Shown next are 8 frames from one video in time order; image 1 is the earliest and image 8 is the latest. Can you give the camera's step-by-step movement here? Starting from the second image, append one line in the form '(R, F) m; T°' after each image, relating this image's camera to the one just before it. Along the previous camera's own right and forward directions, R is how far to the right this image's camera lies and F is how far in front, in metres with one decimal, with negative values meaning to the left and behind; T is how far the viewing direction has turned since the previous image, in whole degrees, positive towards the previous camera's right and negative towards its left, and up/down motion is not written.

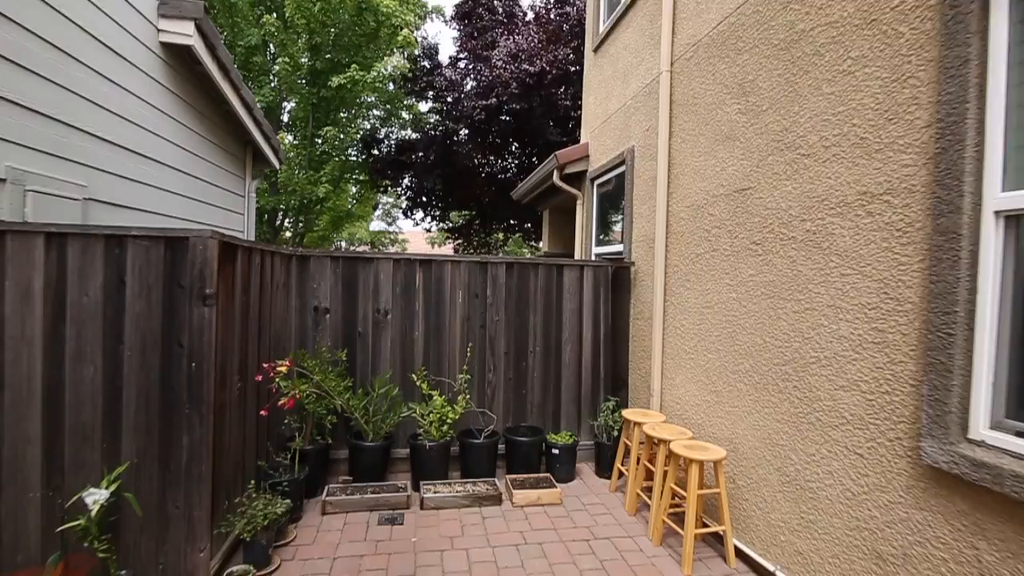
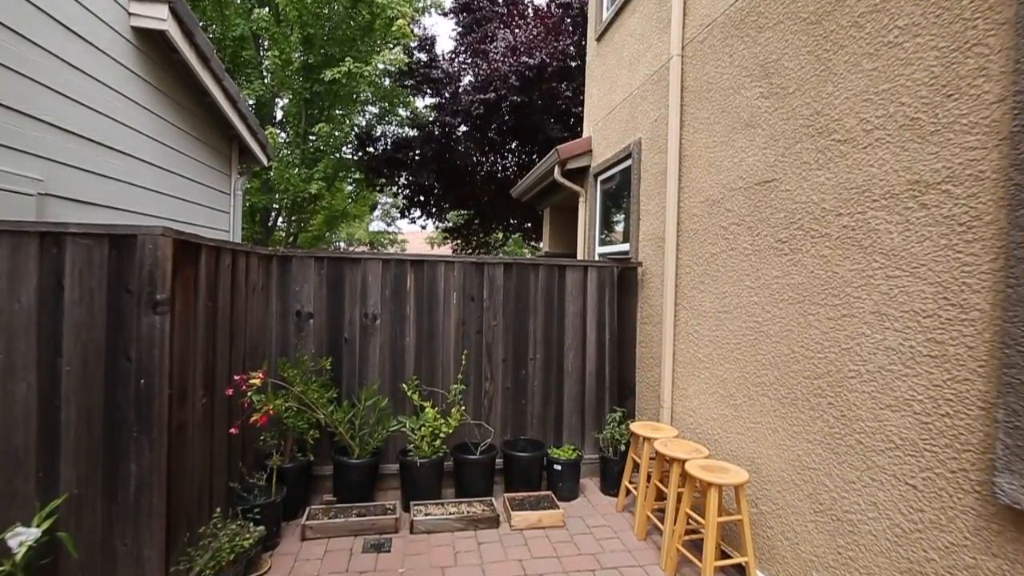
(0.0, +0.3) m; 0°
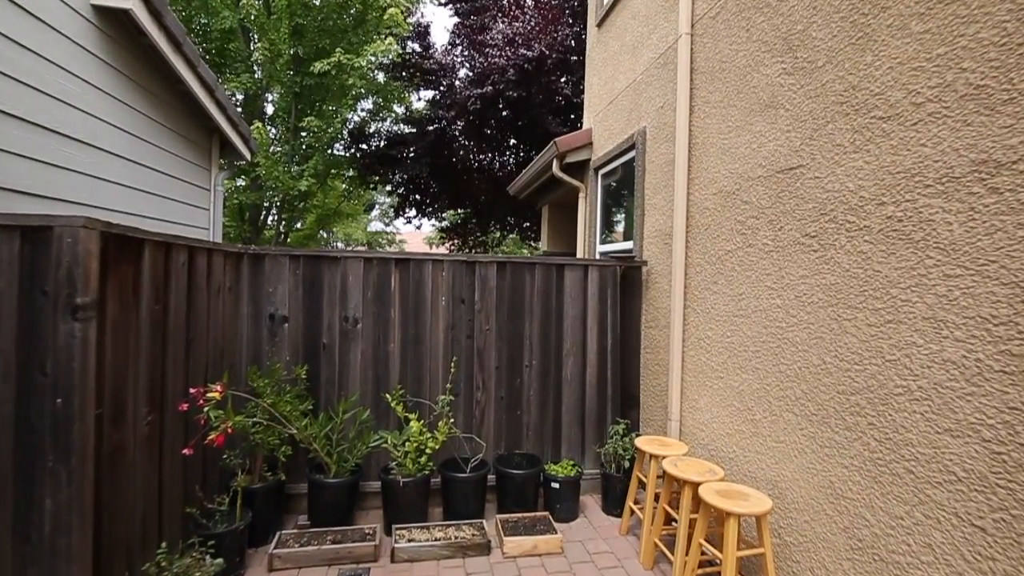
(0.0, +0.3) m; 0°
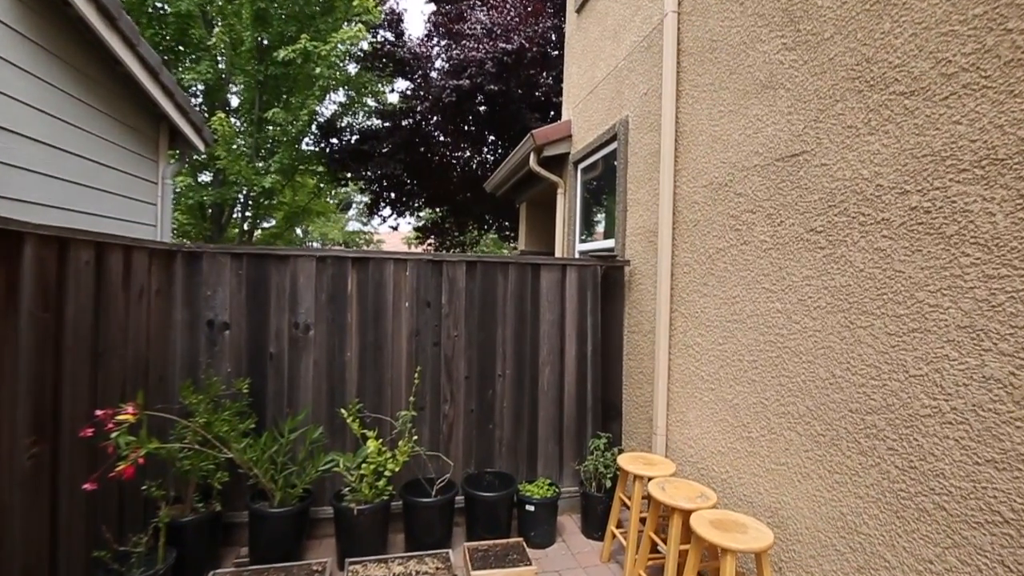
(+0.1, +0.3) m; +2°
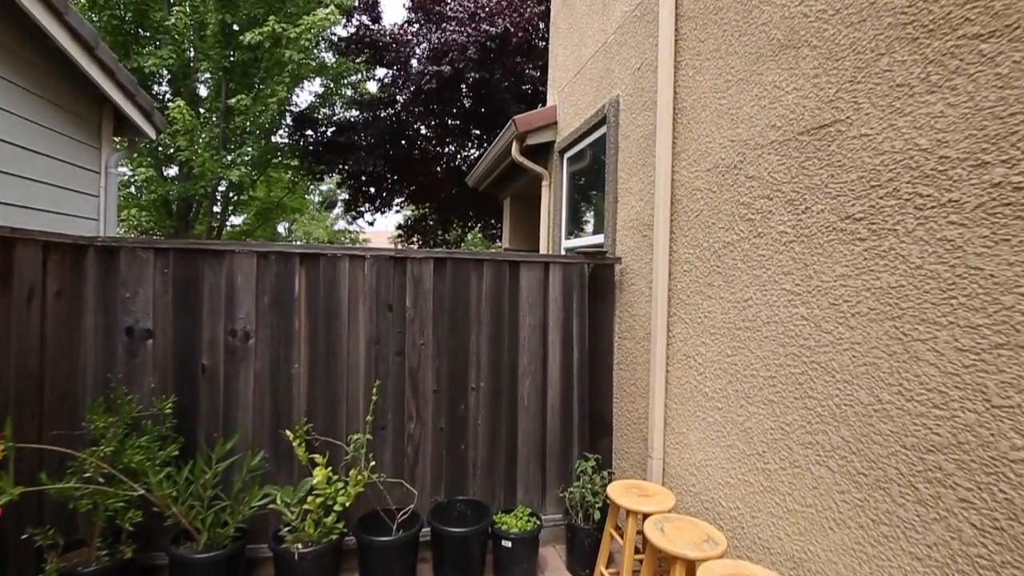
(+0.1, +0.4) m; +1°
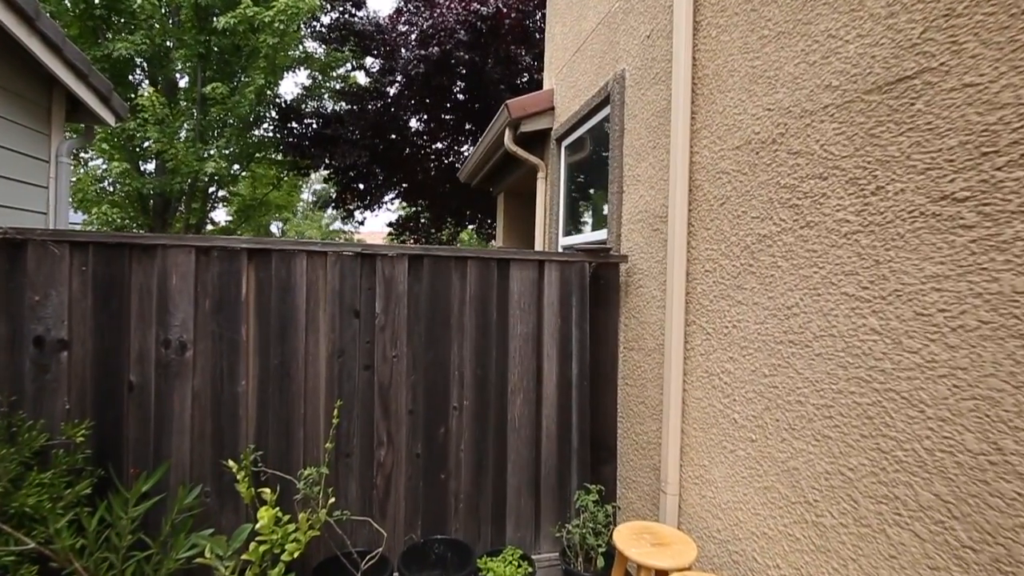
(0.0, +0.4) m; 0°
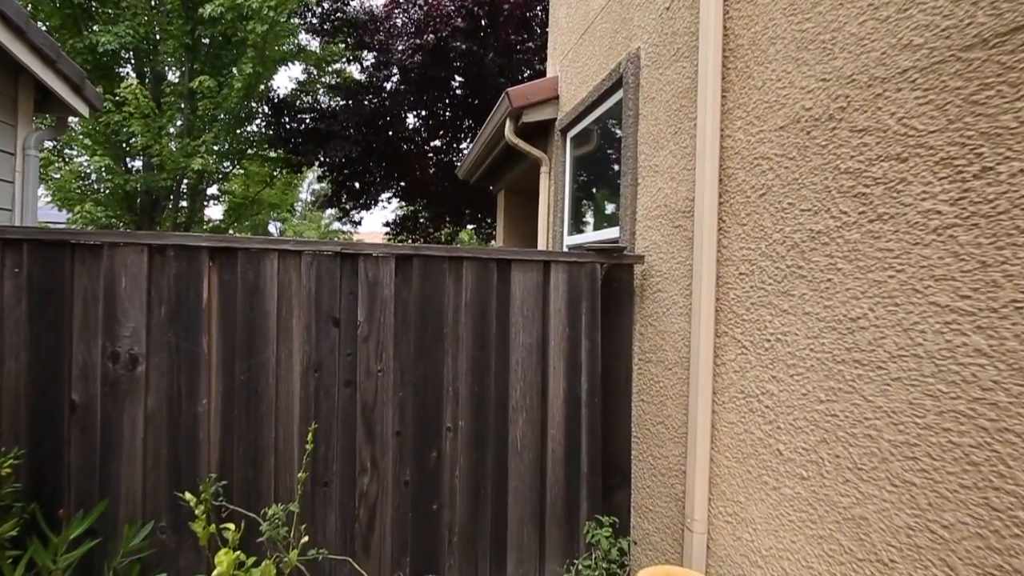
(0.0, +0.3) m; 0°
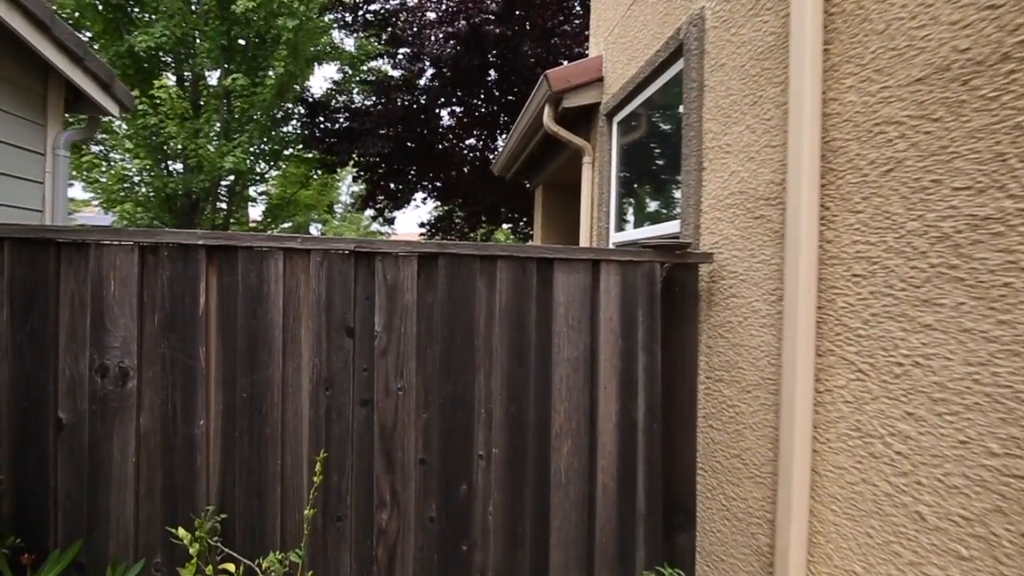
(0.0, +0.4) m; -4°
